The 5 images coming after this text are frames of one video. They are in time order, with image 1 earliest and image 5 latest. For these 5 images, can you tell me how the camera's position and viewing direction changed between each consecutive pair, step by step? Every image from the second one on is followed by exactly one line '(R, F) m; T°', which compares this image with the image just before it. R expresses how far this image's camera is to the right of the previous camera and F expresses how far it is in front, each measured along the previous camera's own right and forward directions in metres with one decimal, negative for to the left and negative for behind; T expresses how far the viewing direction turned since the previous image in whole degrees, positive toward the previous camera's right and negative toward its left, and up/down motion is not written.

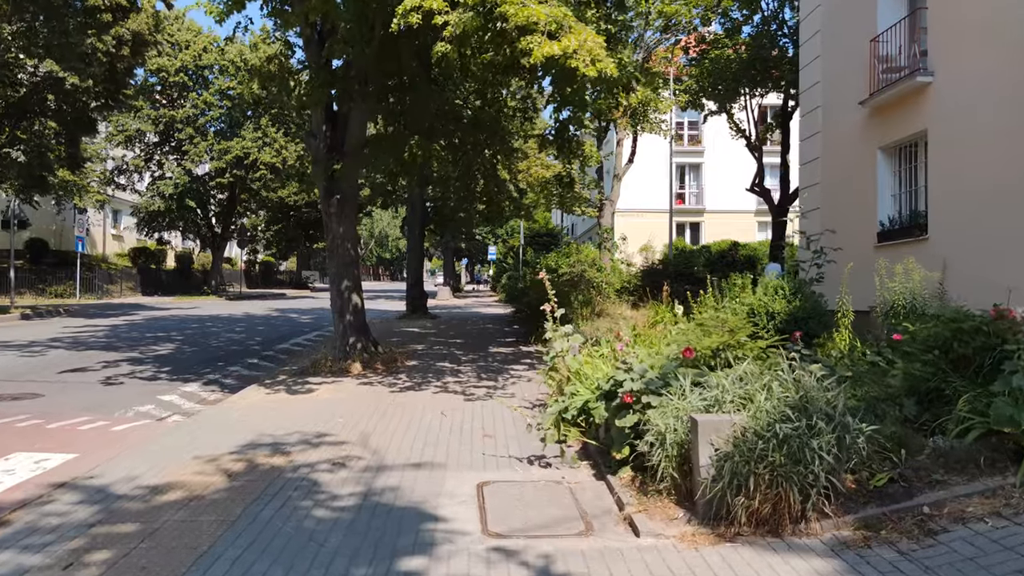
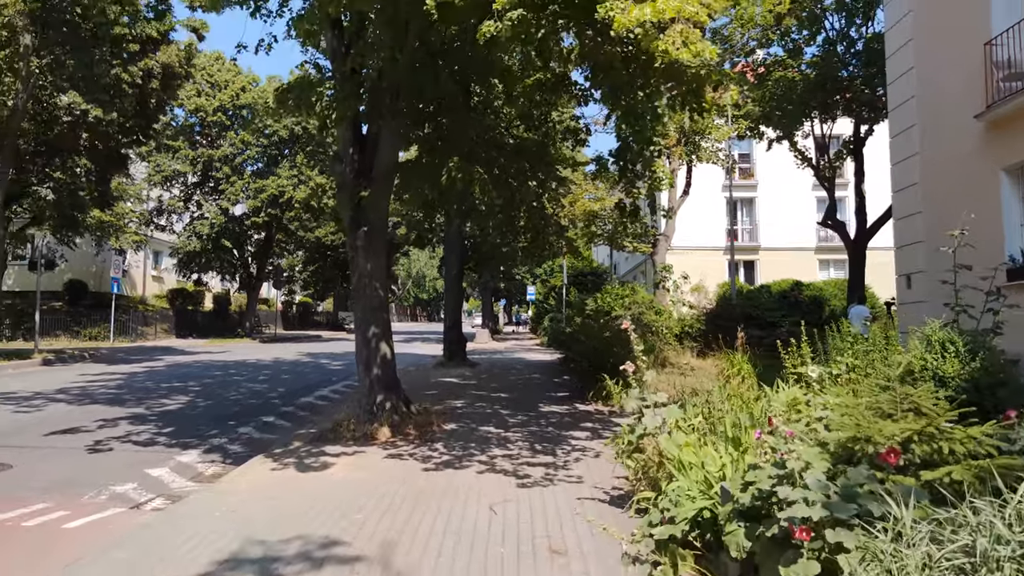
(-0.3, +1.7) m; -3°
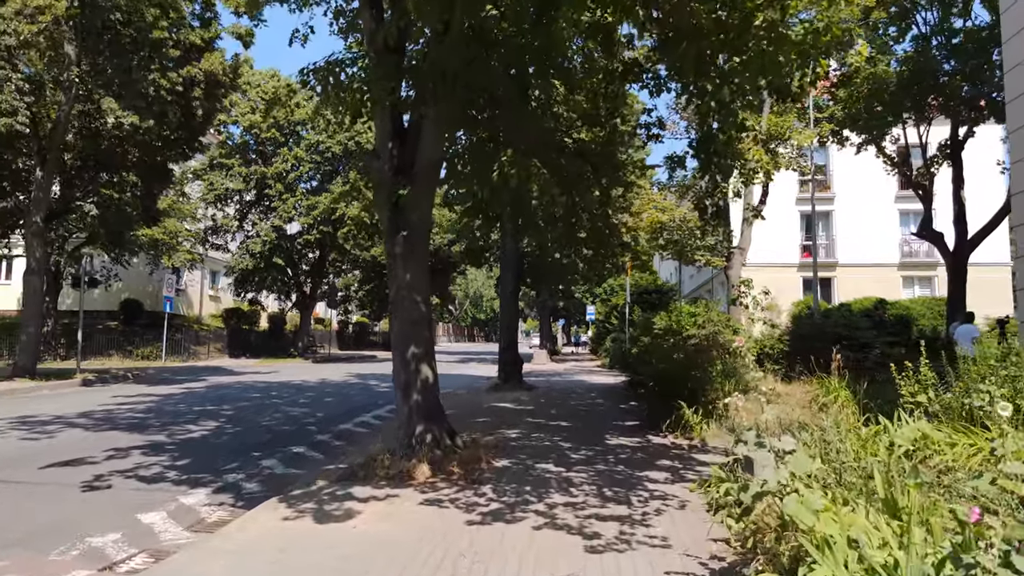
(-0.1, +1.4) m; -4°
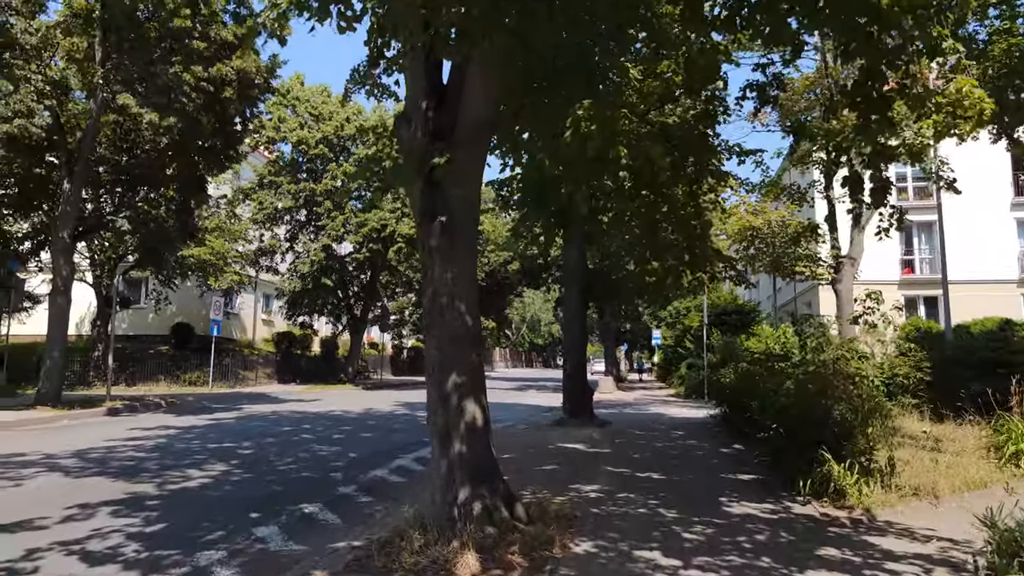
(-0.2, +2.3) m; -5°
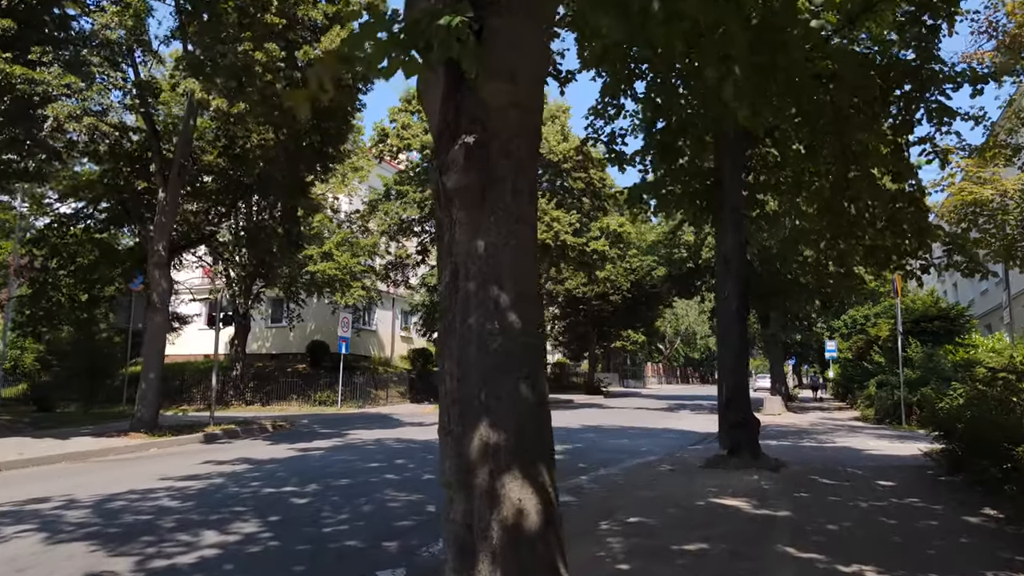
(+0.3, +2.8) m; -12°
